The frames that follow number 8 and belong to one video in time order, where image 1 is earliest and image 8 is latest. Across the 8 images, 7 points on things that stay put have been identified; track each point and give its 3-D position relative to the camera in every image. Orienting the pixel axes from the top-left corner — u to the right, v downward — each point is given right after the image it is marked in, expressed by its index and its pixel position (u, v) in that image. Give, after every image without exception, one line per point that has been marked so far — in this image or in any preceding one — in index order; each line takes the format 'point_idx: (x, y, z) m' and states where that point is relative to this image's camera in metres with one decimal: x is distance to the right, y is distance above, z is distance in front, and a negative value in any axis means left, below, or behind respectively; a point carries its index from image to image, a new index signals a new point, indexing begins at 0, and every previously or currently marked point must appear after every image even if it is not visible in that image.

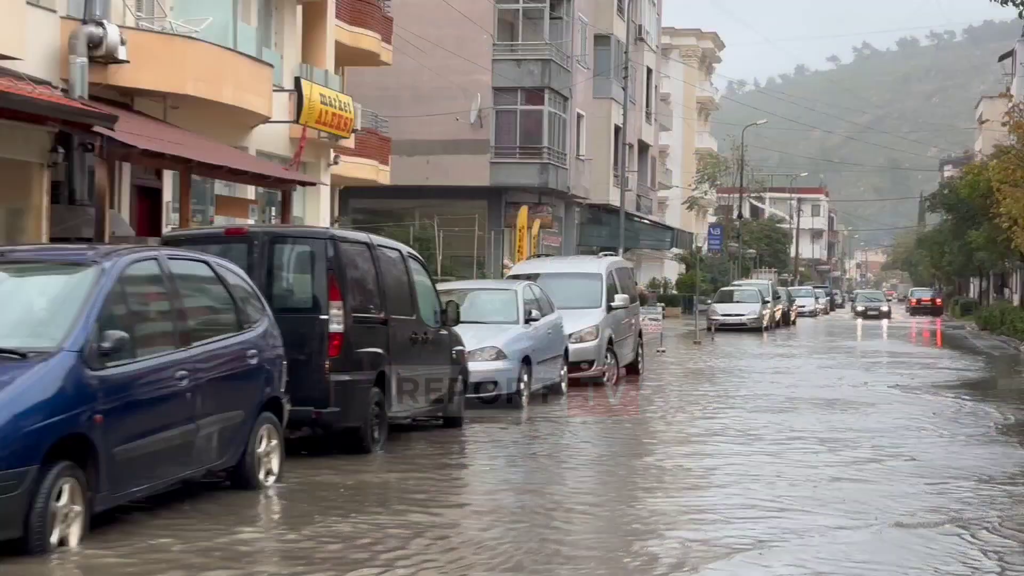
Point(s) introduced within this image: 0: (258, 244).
0: (-1.7, +0.3, +9.4) m
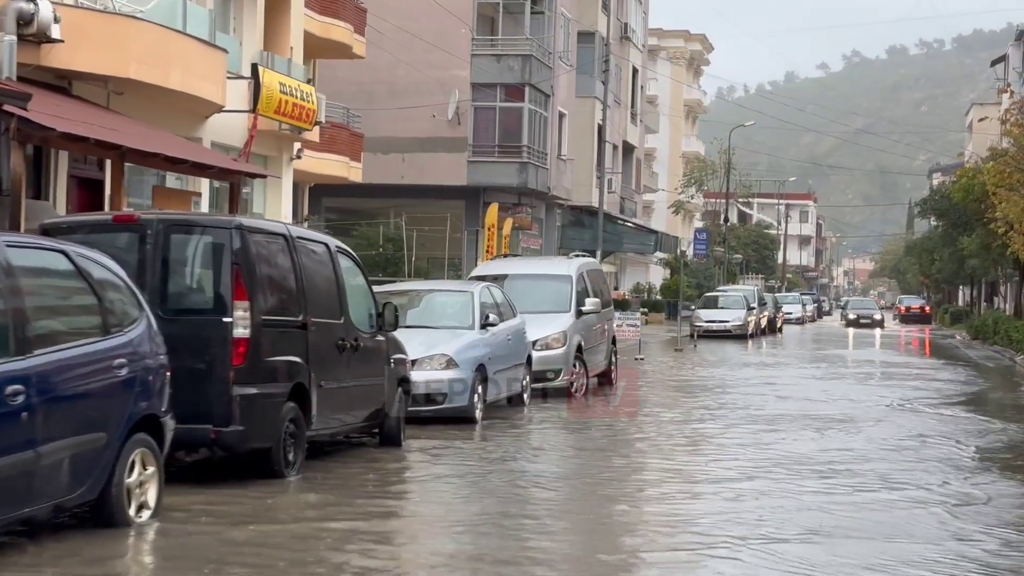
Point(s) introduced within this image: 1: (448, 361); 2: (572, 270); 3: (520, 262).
0: (-2.0, +0.3, +8.1) m
1: (-0.5, -0.6, +11.9) m
2: (+0.7, +0.2, +16.6) m
3: (+0.1, +0.3, +17.1) m
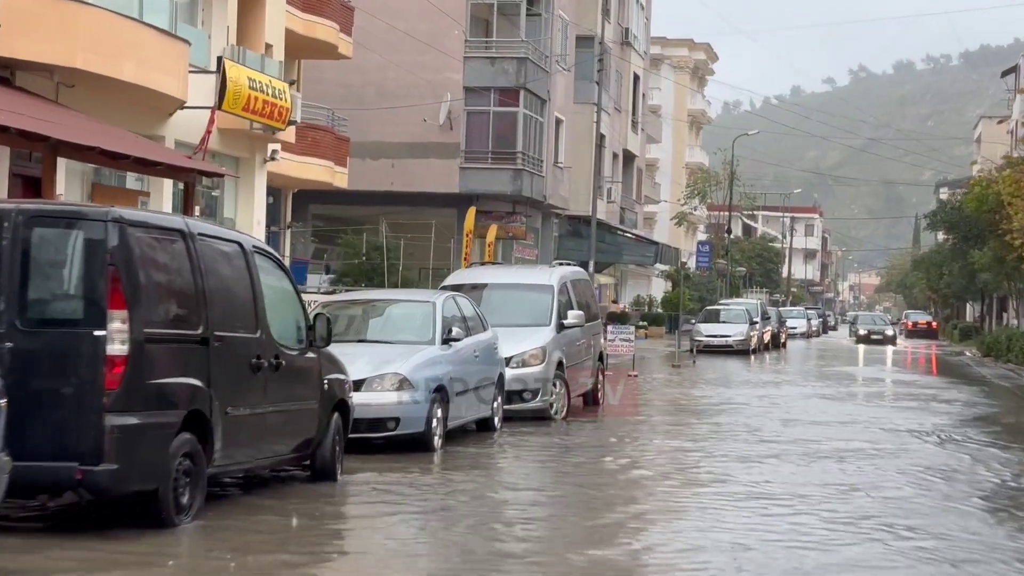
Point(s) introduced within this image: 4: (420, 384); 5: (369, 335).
0: (-2.3, +0.3, +6.6) m
1: (-0.8, -0.7, +10.4) m
2: (+0.4, +0.1, +15.2) m
3: (-0.2, +0.2, +15.6) m
4: (-0.7, -0.7, +10.5) m
5: (-1.1, -0.4, +11.6) m
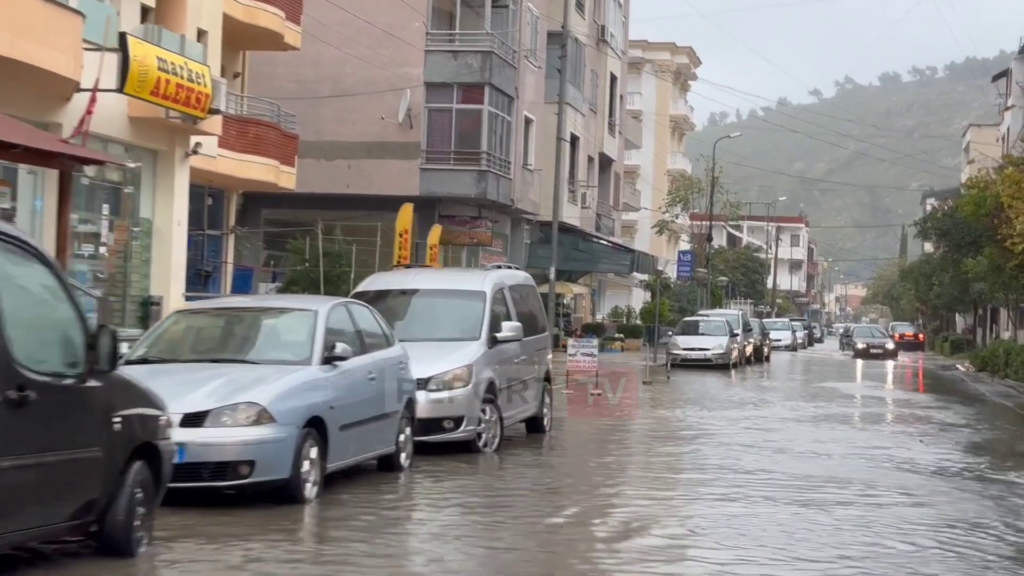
0: (-2.8, +0.3, +4.2) m
1: (-1.4, -0.7, +8.0) m
2: (-0.2, 0.0, +12.8) m
3: (-0.8, +0.1, +13.2) m
4: (-1.3, -0.7, +8.1) m
5: (-1.8, -0.4, +9.2) m
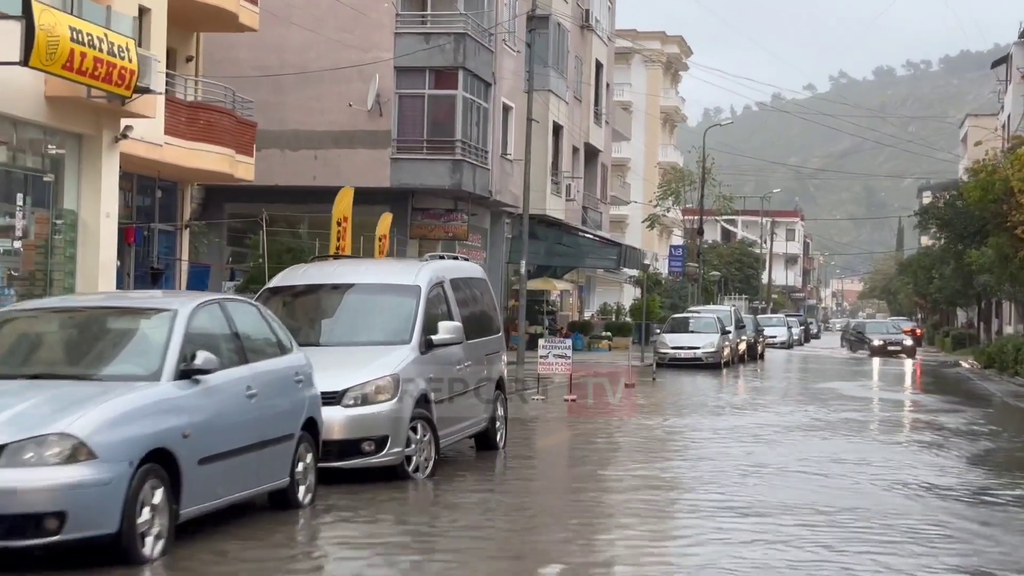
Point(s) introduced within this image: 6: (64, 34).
0: (-3.3, +0.3, +2.2) m
1: (-1.8, -0.7, +6.0) m
2: (-0.7, +0.1, +10.8) m
3: (-1.3, +0.1, +11.2) m
4: (-1.7, -0.7, +6.1) m
5: (-2.2, -0.4, +7.2) m
6: (-4.9, +2.8, +16.1) m
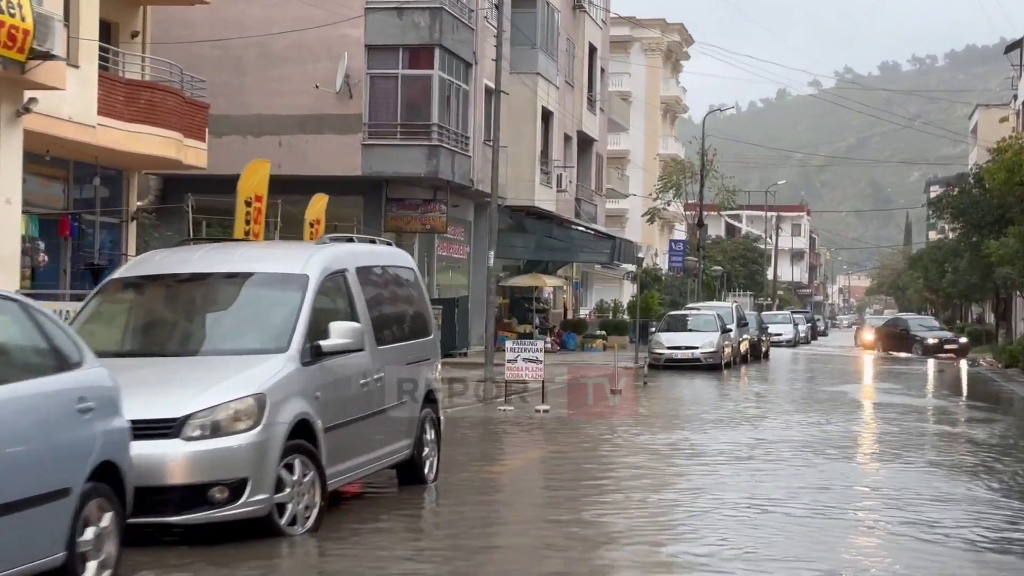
0: (-3.7, +0.3, -0.3) m
1: (-2.3, -0.6, +3.5) m
2: (-1.1, +0.1, +8.3) m
3: (-1.7, +0.2, +8.7) m
4: (-2.1, -0.6, +3.6) m
5: (-2.6, -0.3, +4.7) m
6: (-5.4, +2.8, +13.6) m
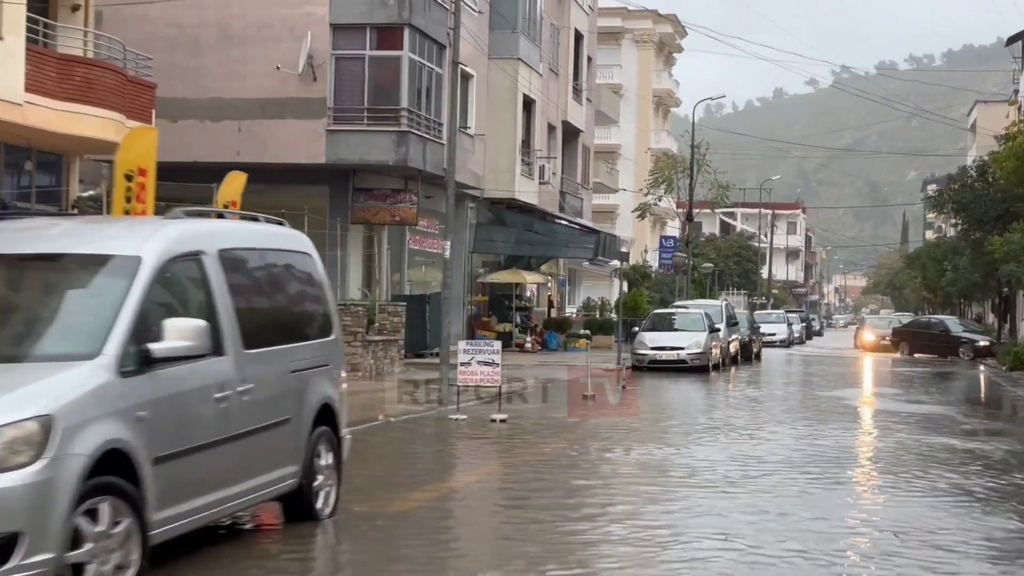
0: (-4.2, +0.4, -2.2) m
1: (-2.7, -0.6, +1.6) m
2: (-1.6, +0.2, +6.4) m
3: (-2.2, +0.2, +6.8) m
4: (-2.6, -0.6, +1.7) m
5: (-3.1, -0.3, +2.8) m
6: (-5.8, +2.9, +11.7) m
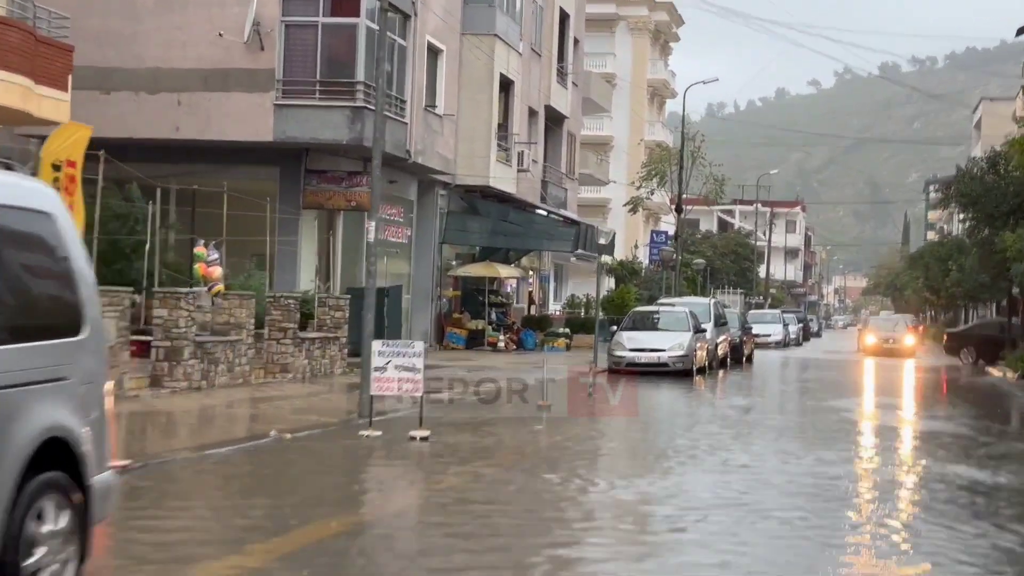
0: (-4.8, +0.5, -4.8) m
1: (-3.3, -0.5, -1.0) m
2: (-2.2, +0.3, +3.8) m
3: (-2.8, +0.3, +4.2) m
4: (-3.2, -0.5, -0.9) m
5: (-3.7, -0.2, +0.1) m
6: (-6.4, +3.1, +9.1) m
